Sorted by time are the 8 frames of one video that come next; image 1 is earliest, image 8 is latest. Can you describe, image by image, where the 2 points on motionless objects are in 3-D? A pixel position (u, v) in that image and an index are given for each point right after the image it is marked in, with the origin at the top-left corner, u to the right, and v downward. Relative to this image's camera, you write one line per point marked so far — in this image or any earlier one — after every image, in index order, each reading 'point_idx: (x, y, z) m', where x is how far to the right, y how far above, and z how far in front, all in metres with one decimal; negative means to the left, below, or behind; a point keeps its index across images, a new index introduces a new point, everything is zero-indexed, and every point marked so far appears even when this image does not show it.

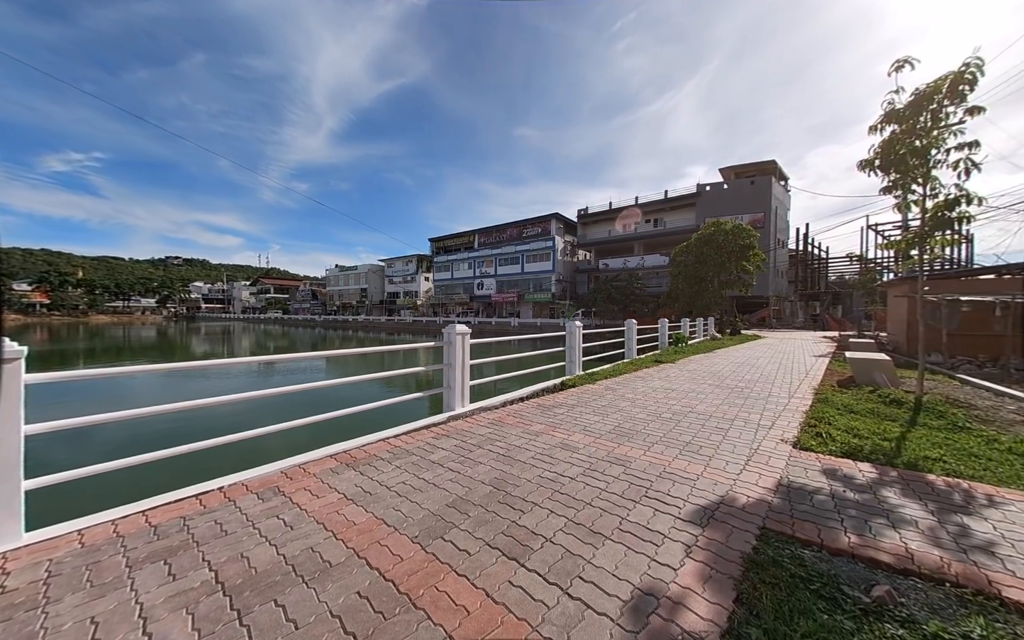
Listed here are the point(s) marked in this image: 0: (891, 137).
0: (+5.2, +2.5, +4.8) m
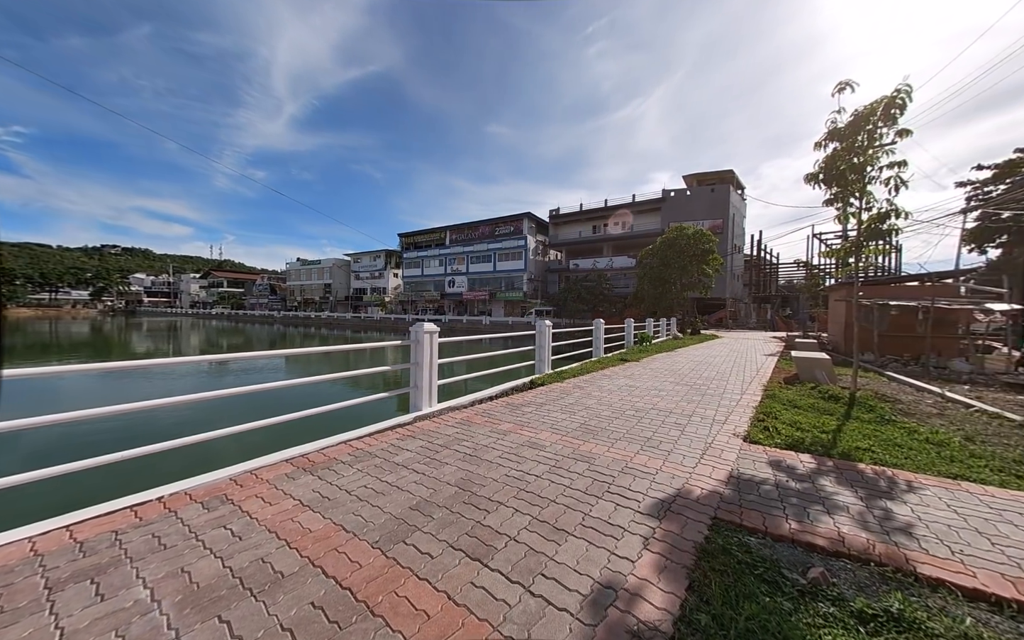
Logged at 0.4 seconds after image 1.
0: (+4.8, +2.5, +5.2) m
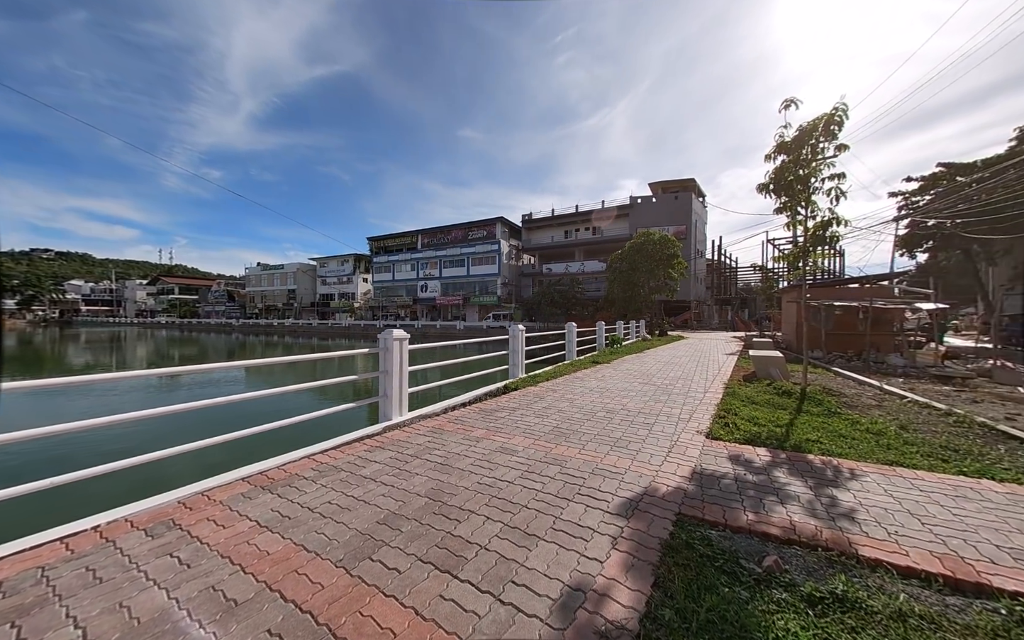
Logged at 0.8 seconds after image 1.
0: (+4.3, +2.5, +5.5) m
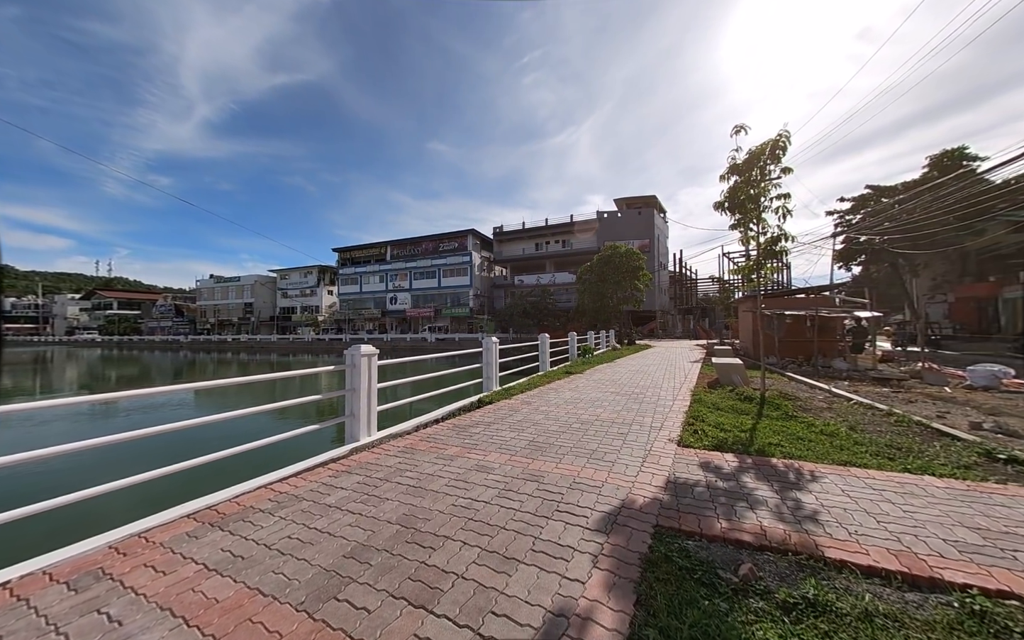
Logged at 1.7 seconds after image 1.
0: (+3.8, +2.3, +5.9) m
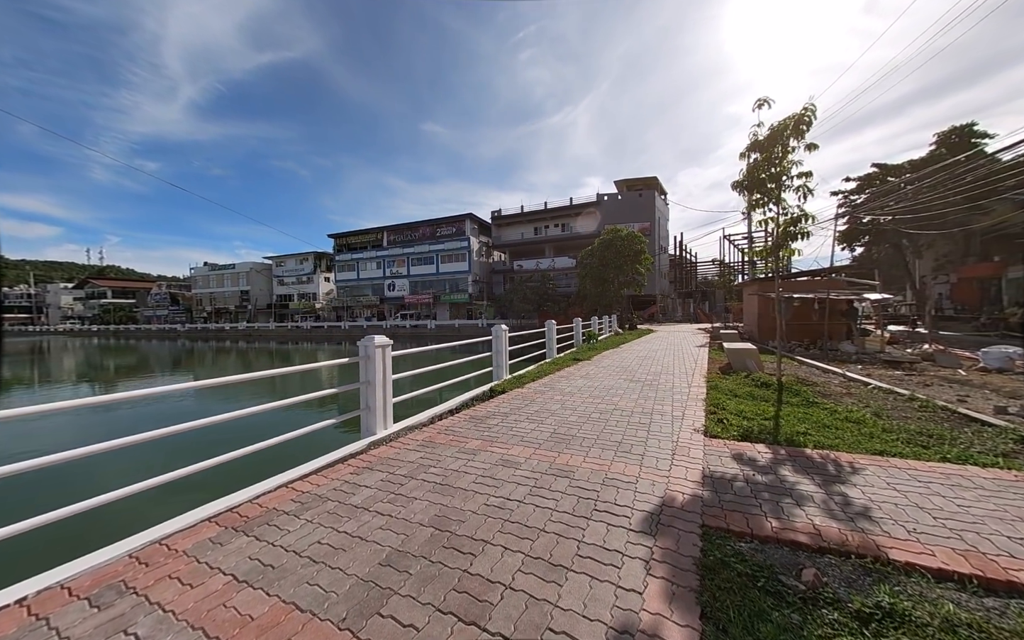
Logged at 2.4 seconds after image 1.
0: (+4.0, +2.6, +5.7) m
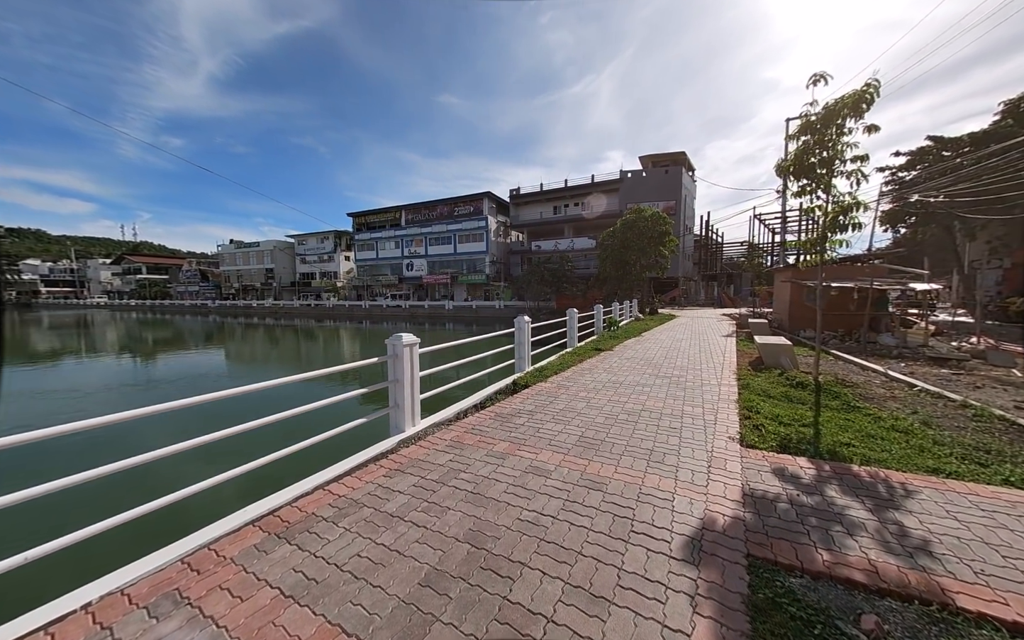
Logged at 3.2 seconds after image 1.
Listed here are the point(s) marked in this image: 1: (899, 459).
0: (+4.4, +2.6, +5.2) m
1: (+3.5, -1.3, +3.2) m
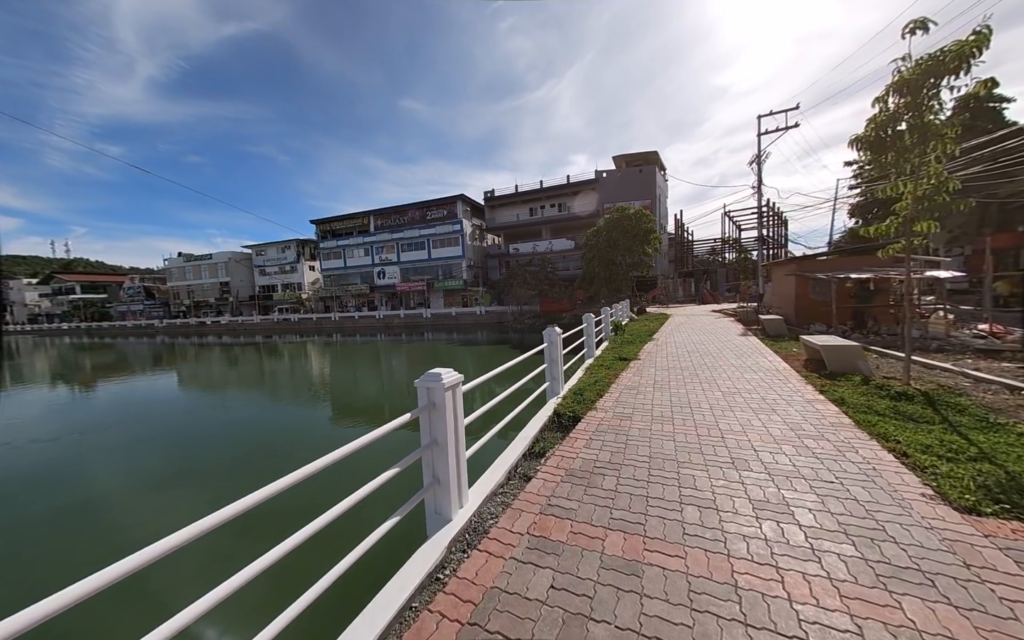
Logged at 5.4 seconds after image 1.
0: (+4.8, +2.6, +4.4) m
1: (+4.2, -1.2, +2.2) m
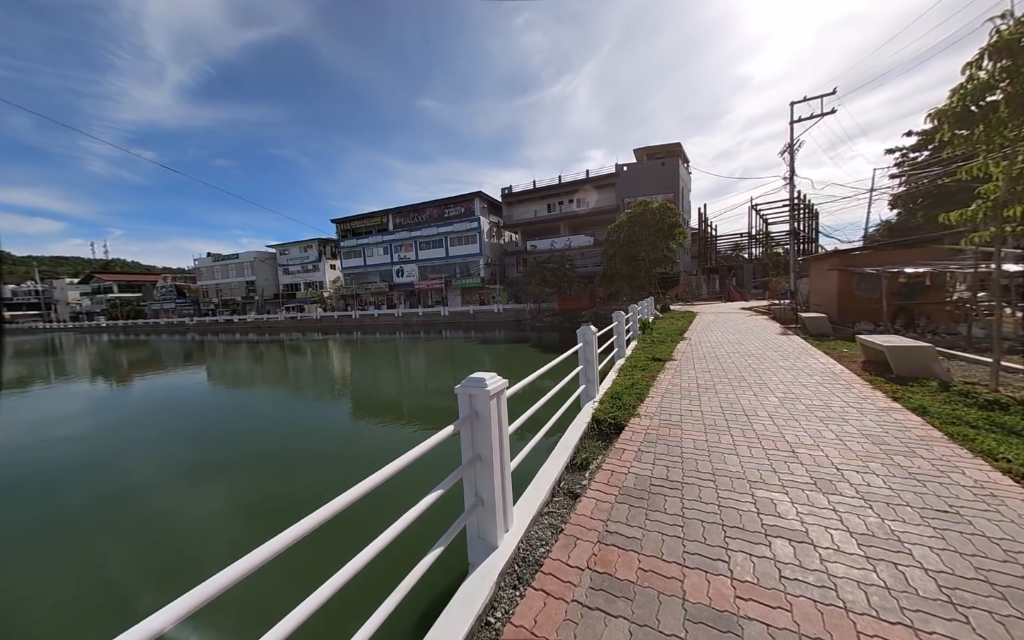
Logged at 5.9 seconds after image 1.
0: (+5.2, +2.6, +3.8) m
1: (+4.6, -1.2, +1.7) m
